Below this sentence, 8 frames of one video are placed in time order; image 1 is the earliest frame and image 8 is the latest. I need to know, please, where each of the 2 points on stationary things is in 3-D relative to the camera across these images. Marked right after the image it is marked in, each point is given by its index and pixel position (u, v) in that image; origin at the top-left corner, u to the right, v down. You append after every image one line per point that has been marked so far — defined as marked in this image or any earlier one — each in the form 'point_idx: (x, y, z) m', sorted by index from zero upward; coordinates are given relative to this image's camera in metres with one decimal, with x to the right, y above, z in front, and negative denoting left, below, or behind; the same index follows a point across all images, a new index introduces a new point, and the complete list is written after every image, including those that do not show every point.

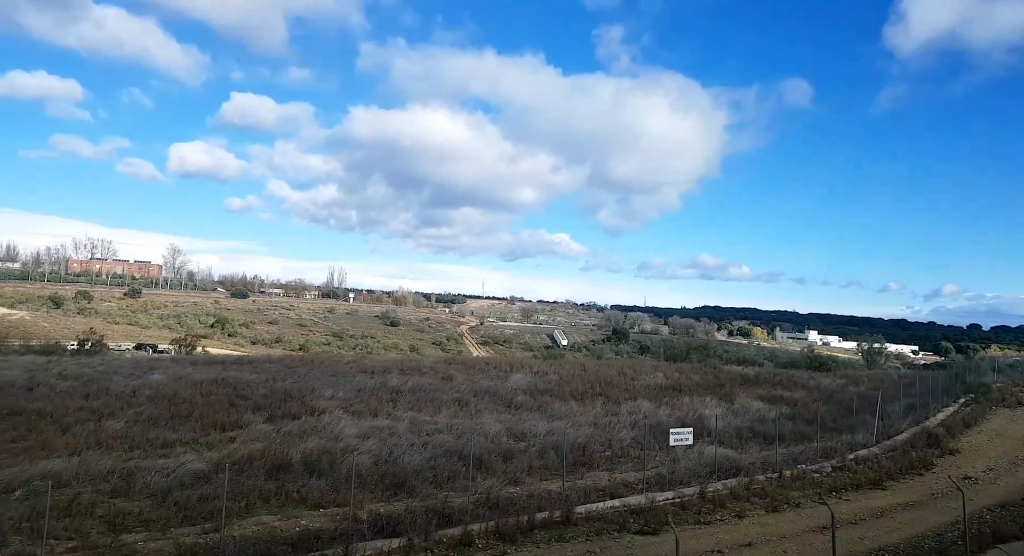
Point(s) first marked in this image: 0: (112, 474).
0: (-9.1, -4.5, +14.7) m
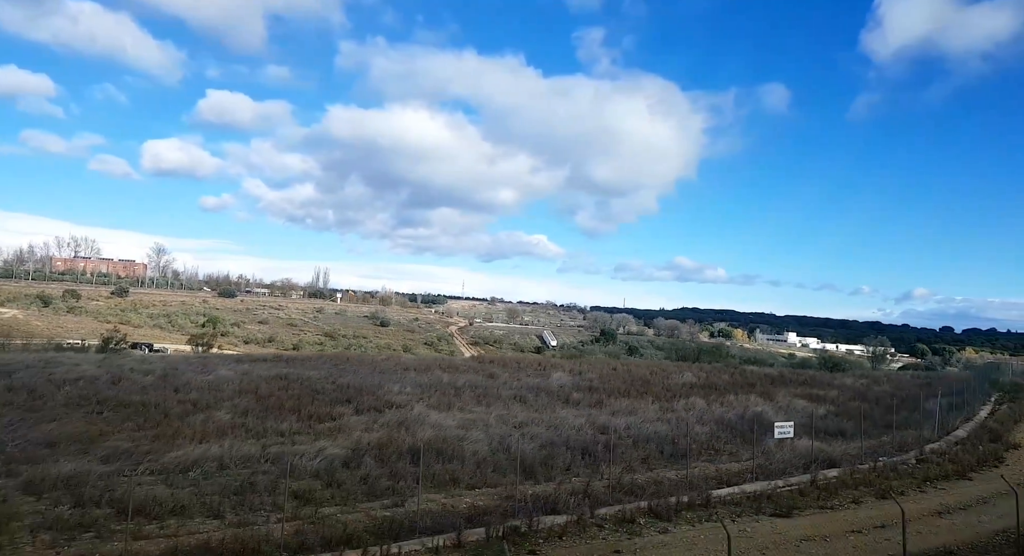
0: (-6.0, -4.3, +15.5) m
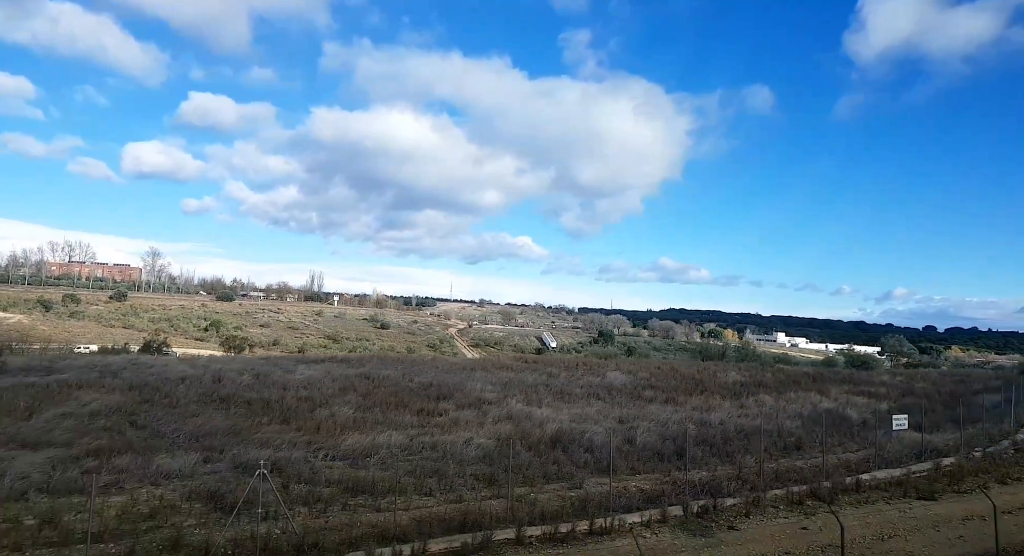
0: (-2.4, -4.3, +16.4) m
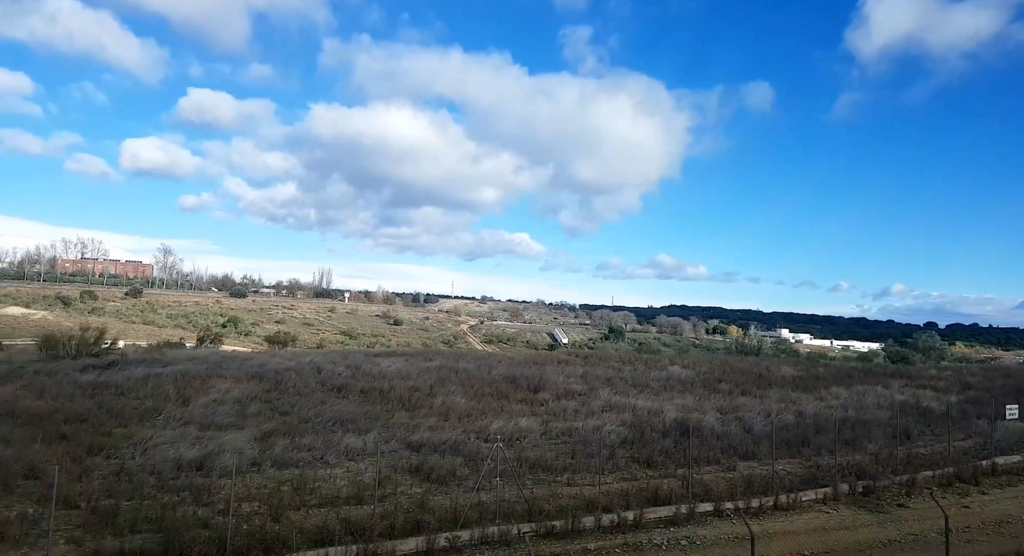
0: (+1.2, -4.2, +17.3) m
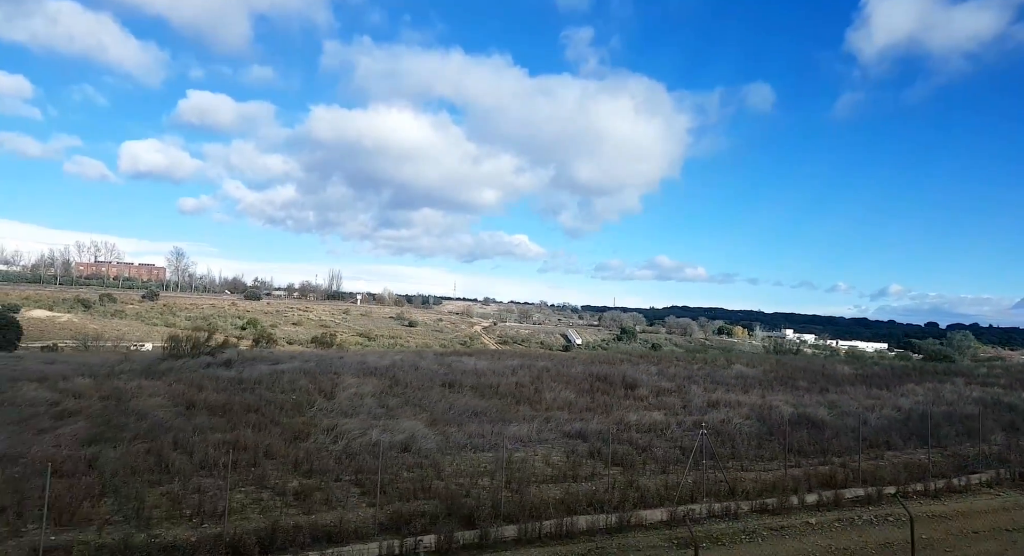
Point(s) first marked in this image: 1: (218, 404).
0: (+5.0, -4.1, +18.2) m
1: (-7.8, -3.4, +17.4) m
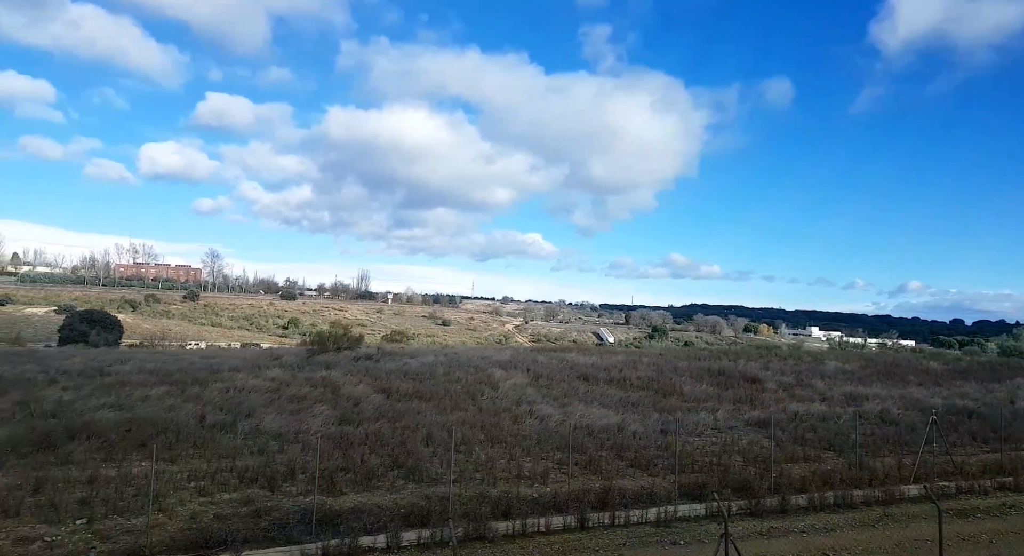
0: (+10.0, -4.0, +18.7) m
1: (-2.9, -3.3, +18.9) m
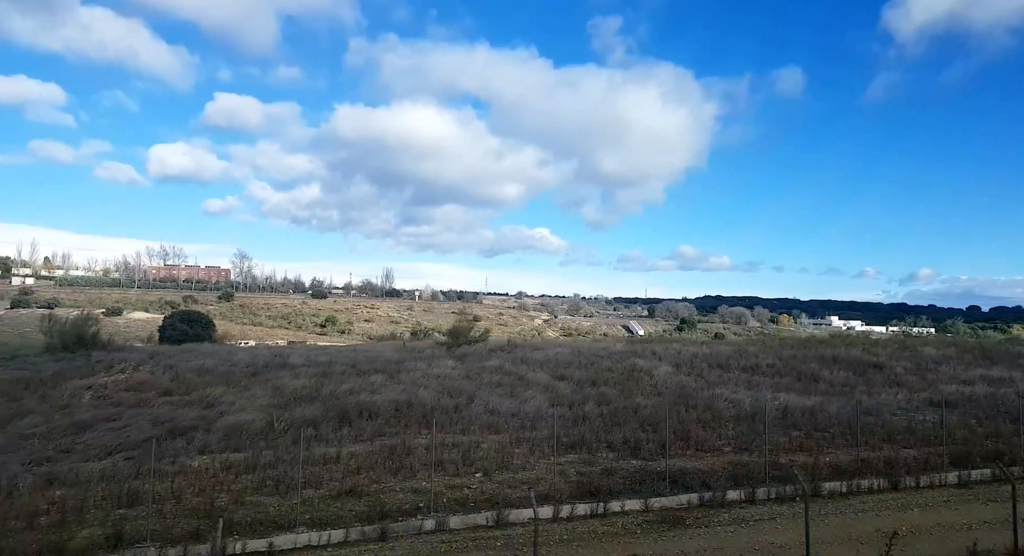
0: (+15.2, -3.5, +19.0) m
1: (+2.3, -3.1, +20.1) m
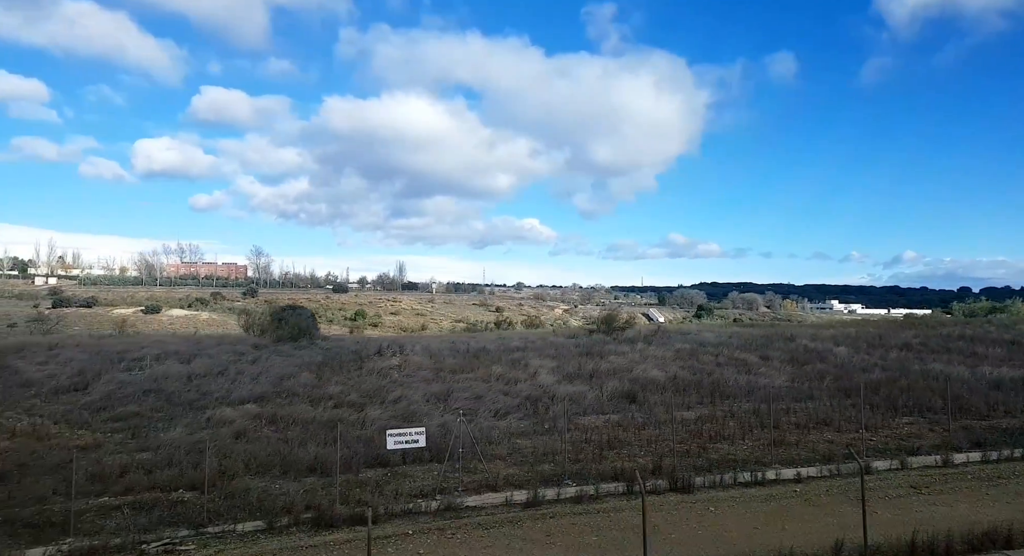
0: (+22.1, -2.8, +19.3) m
1: (+9.3, -2.7, +21.4) m
